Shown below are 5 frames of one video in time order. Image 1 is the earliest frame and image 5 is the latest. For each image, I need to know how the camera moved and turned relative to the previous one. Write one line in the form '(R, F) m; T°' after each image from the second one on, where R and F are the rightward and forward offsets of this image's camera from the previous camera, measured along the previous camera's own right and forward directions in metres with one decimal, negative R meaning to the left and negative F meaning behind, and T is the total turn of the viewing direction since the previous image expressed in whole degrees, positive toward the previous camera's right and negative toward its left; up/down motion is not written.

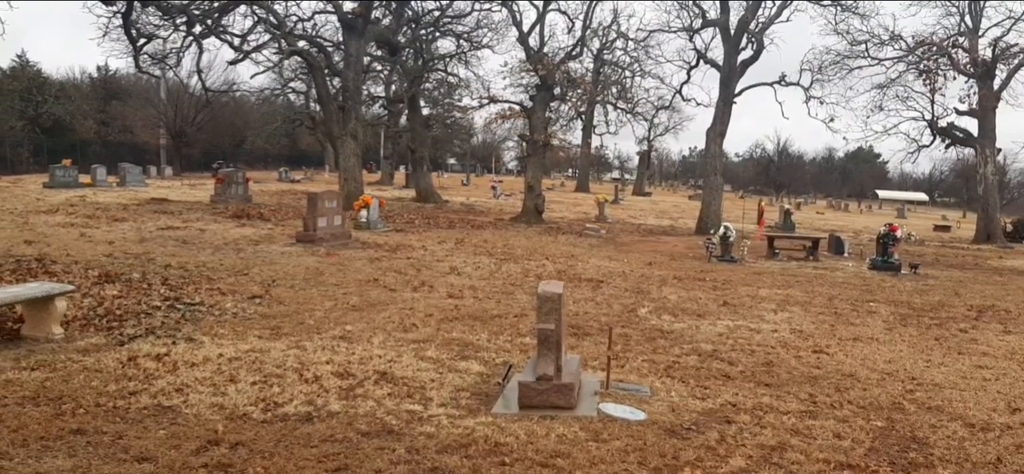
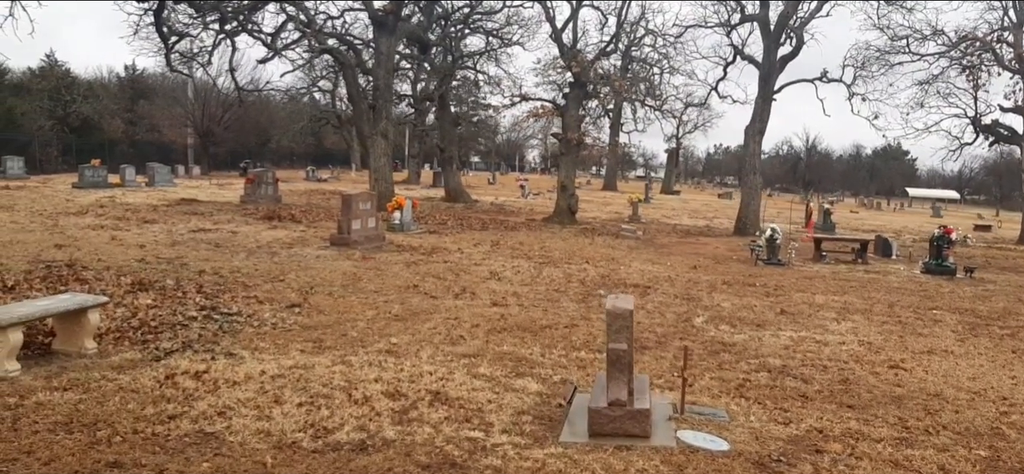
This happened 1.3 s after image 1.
(-0.4, +0.5) m; -2°
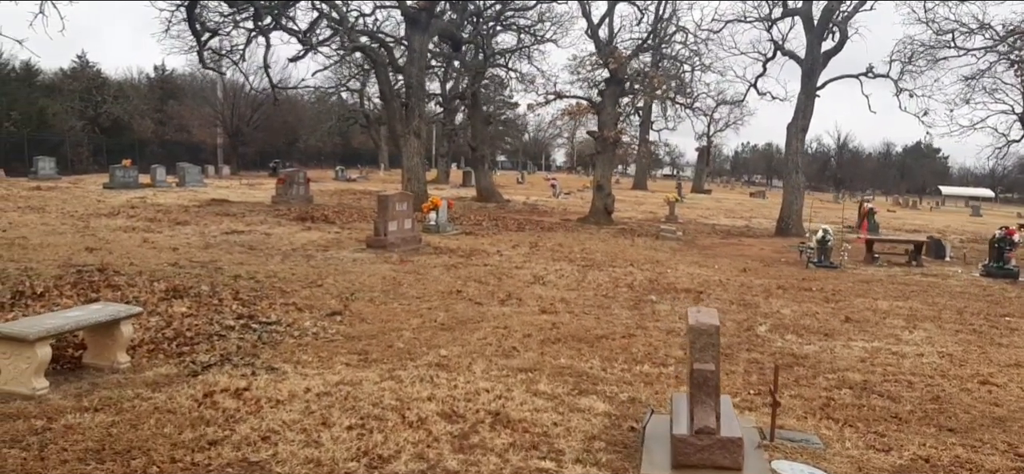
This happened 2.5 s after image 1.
(-0.3, +0.6) m; -2°
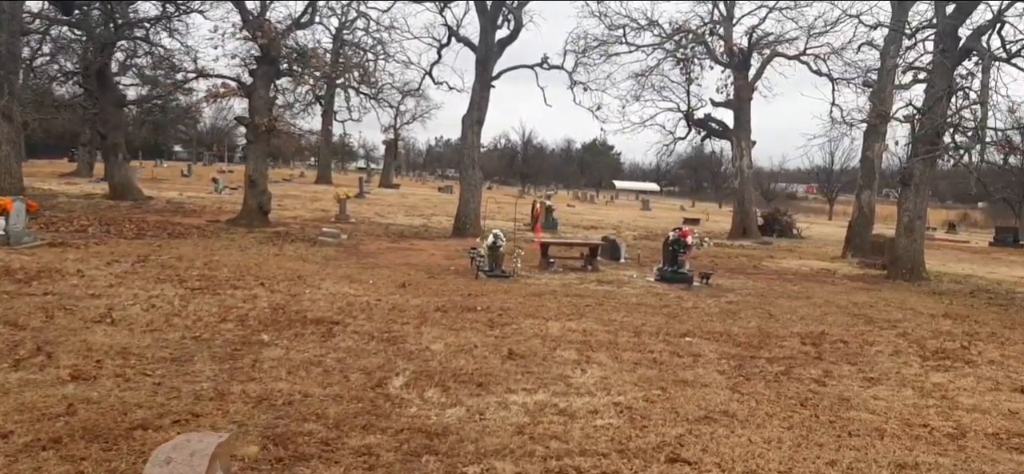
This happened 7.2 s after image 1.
(+1.6, +2.8) m; +22°
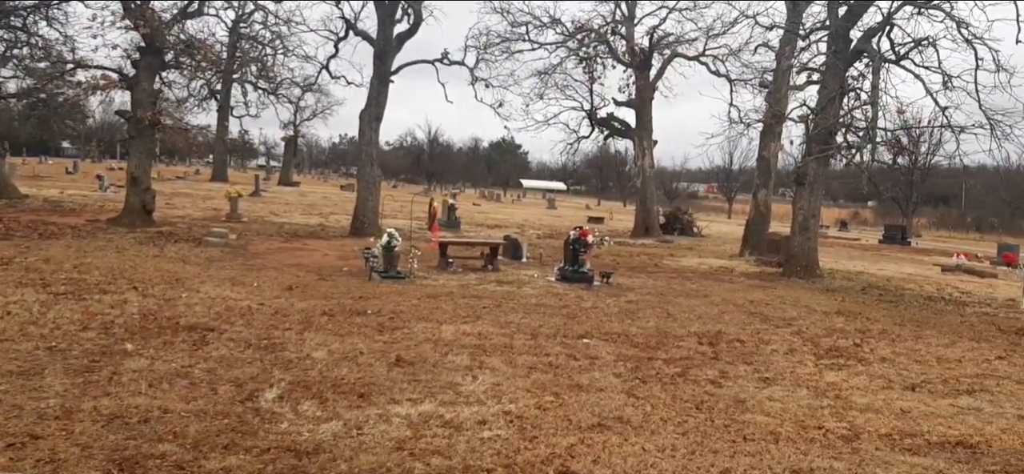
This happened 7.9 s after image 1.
(+0.2, +0.4) m; +6°
